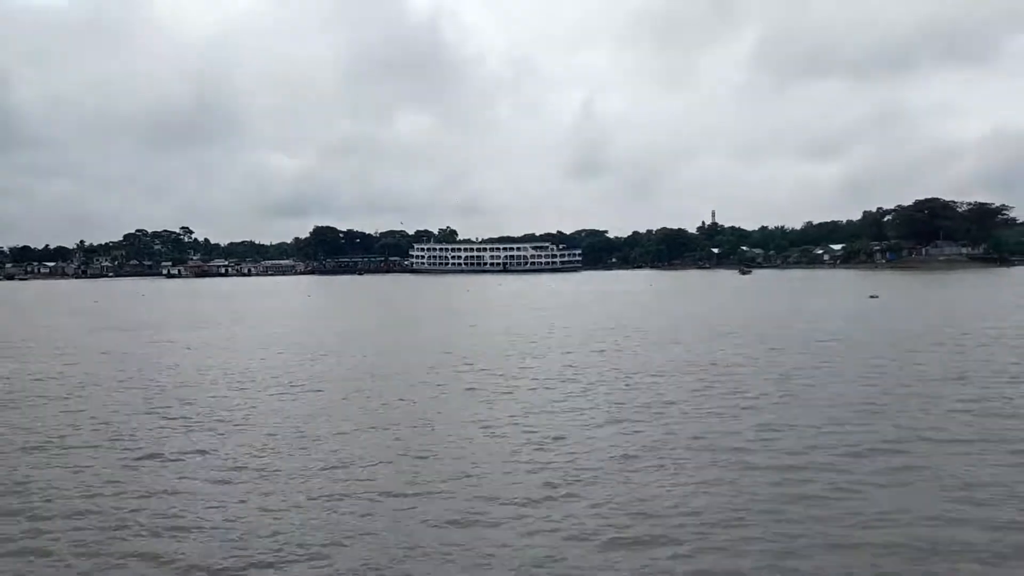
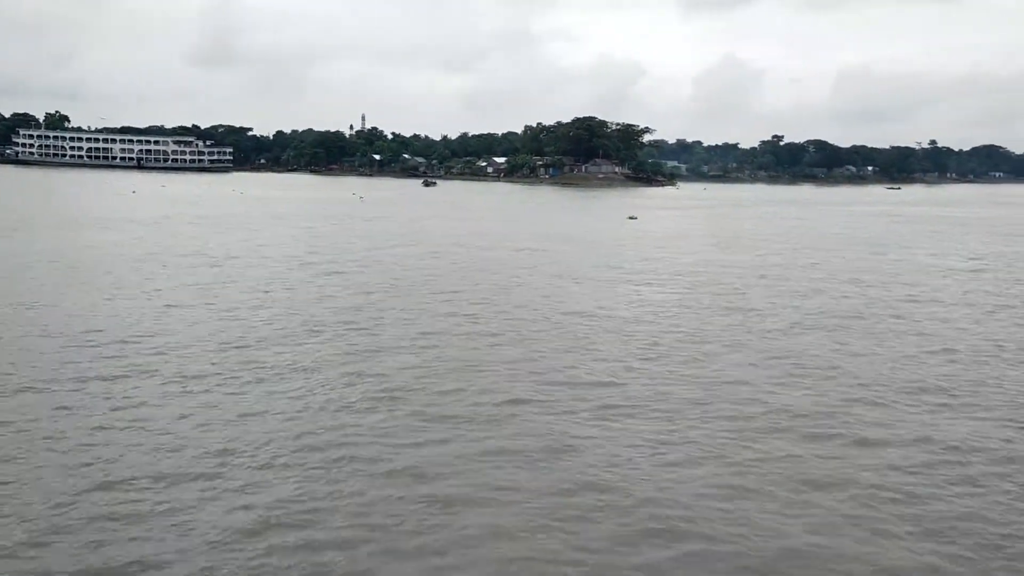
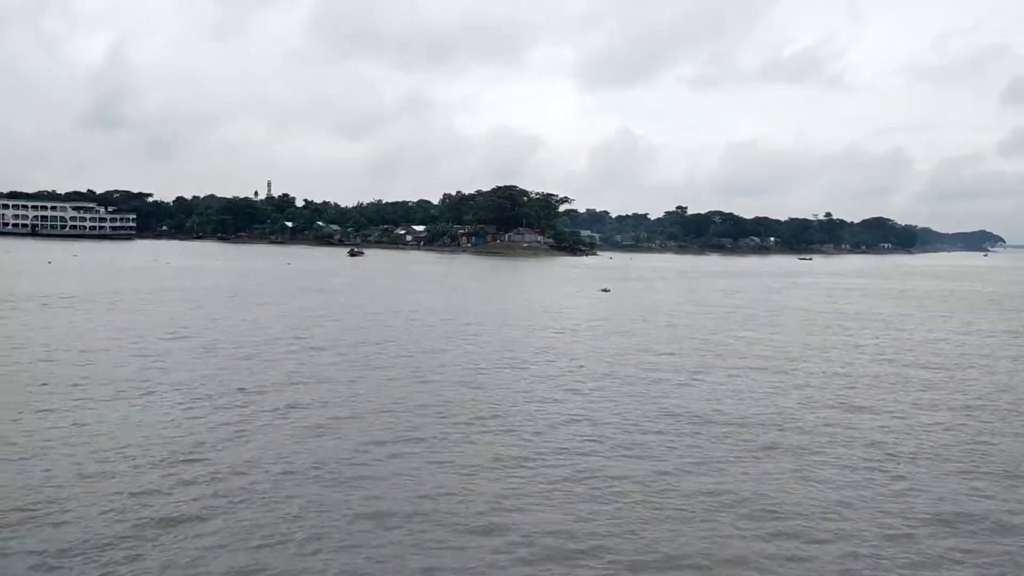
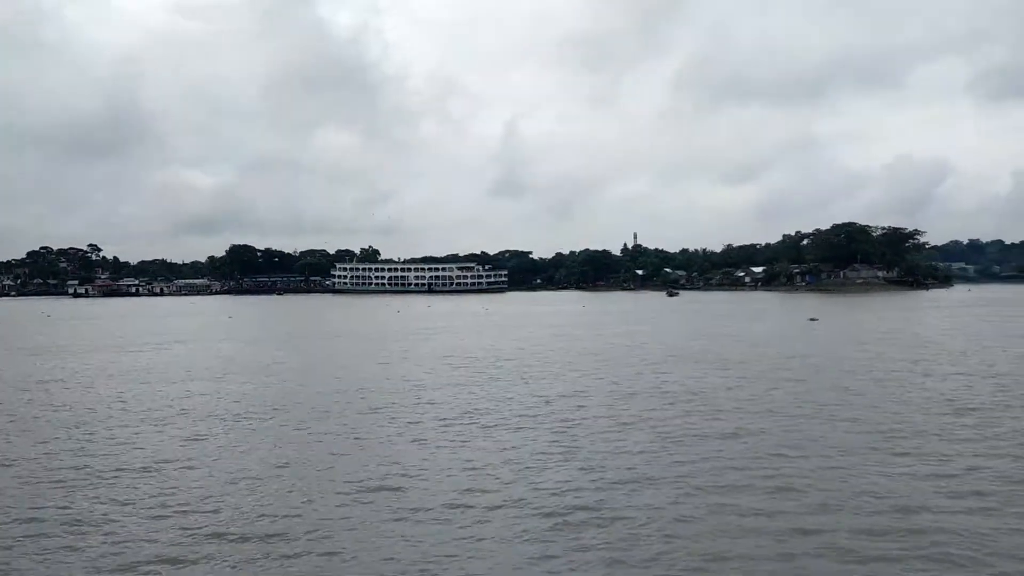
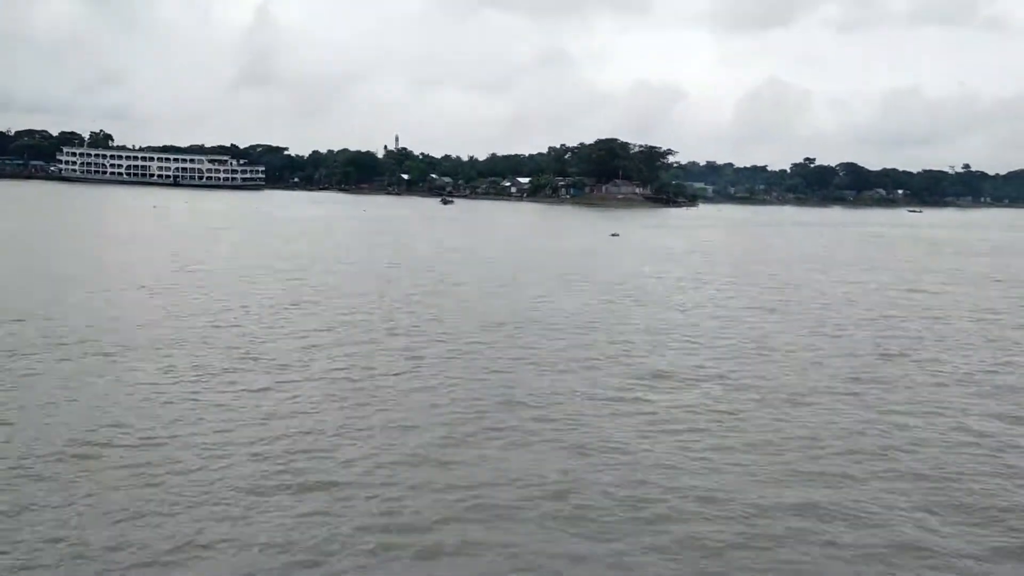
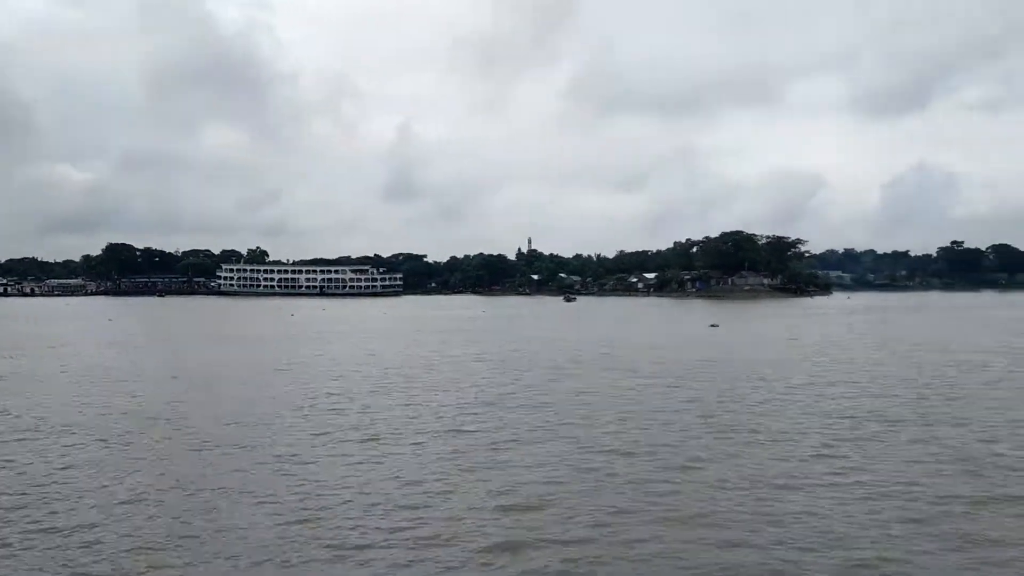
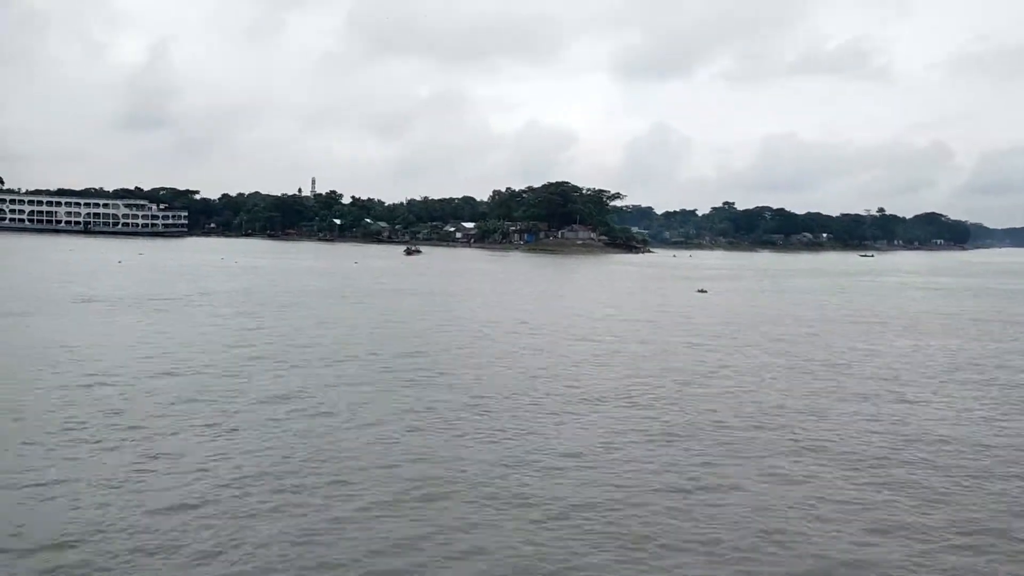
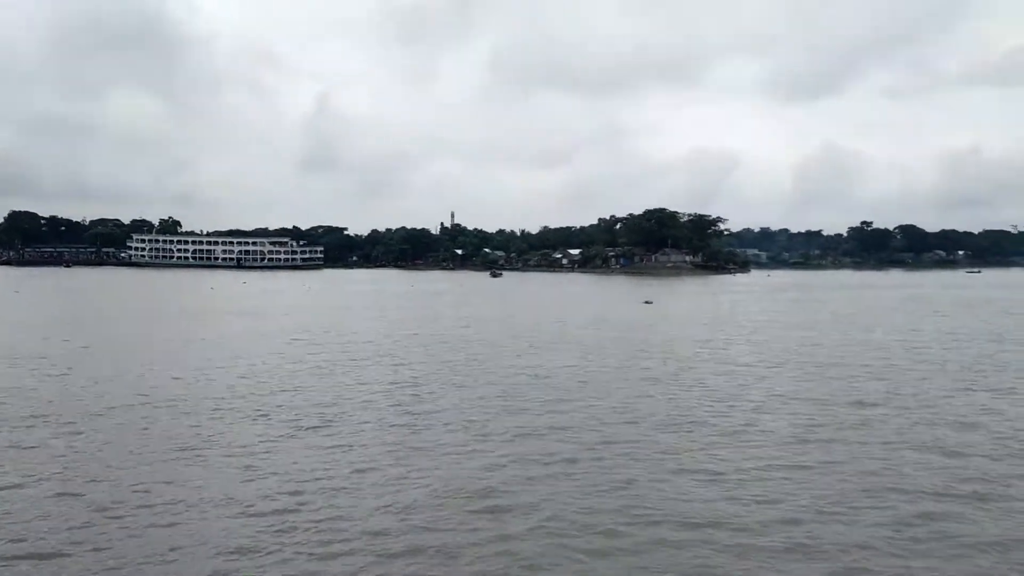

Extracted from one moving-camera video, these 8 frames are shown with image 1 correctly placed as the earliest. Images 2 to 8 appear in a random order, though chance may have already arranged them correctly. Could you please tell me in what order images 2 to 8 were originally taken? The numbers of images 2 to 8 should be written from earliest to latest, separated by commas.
4, 6, 8, 5, 2, 3, 7
